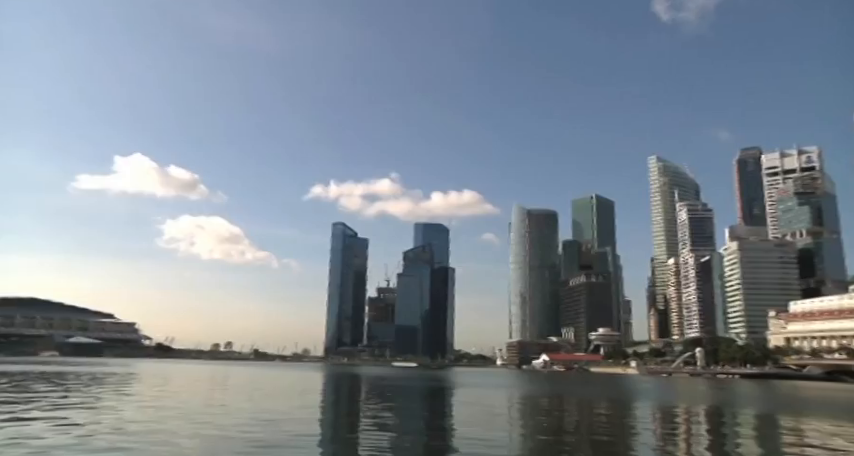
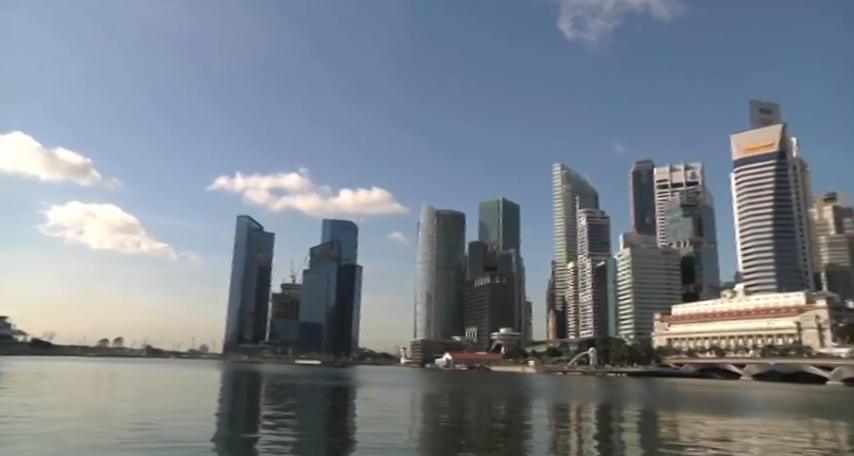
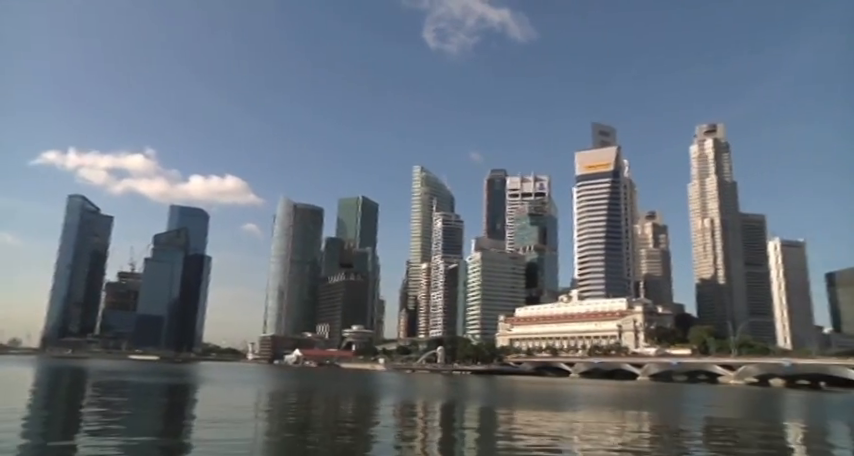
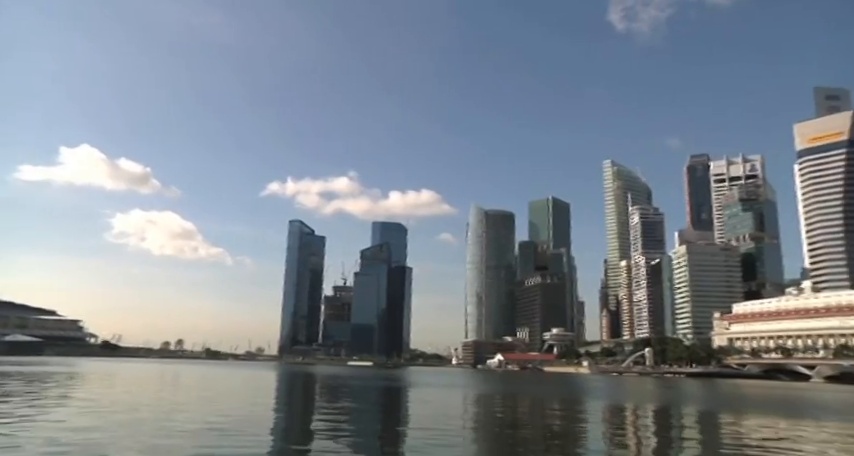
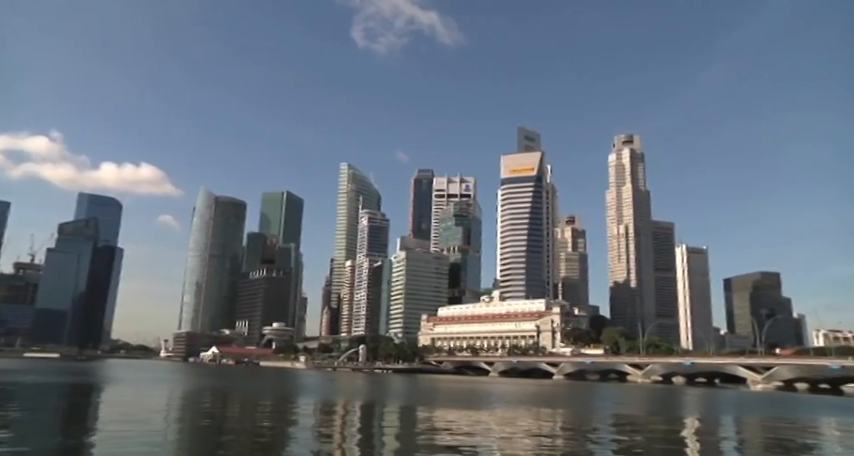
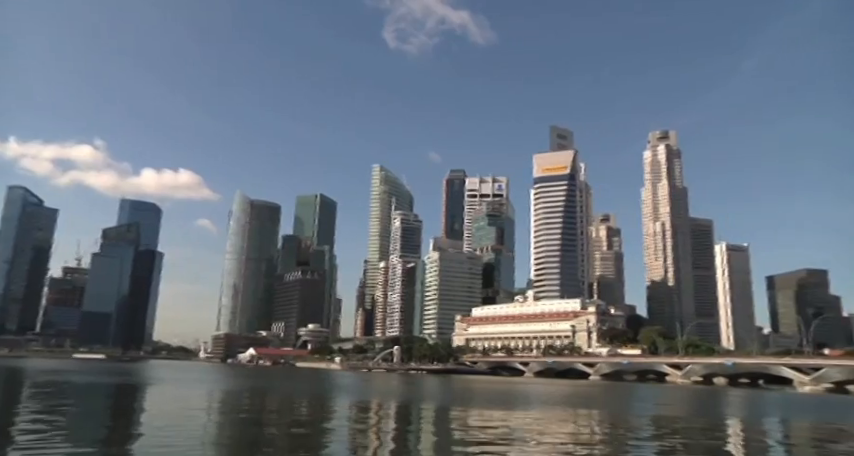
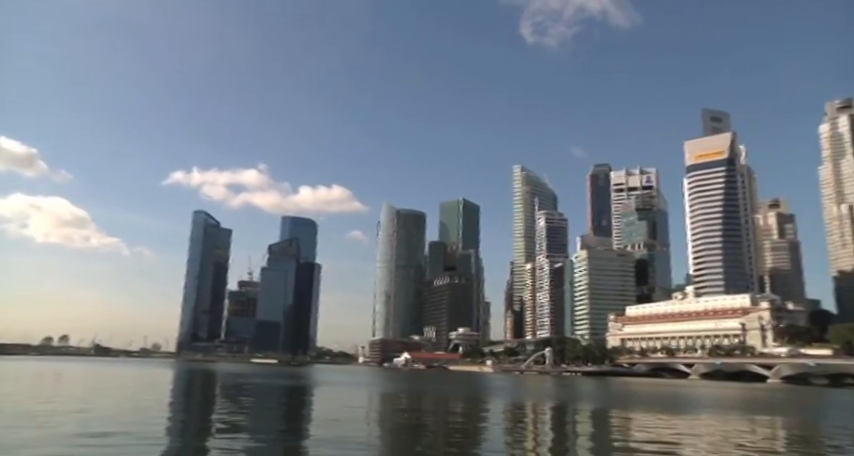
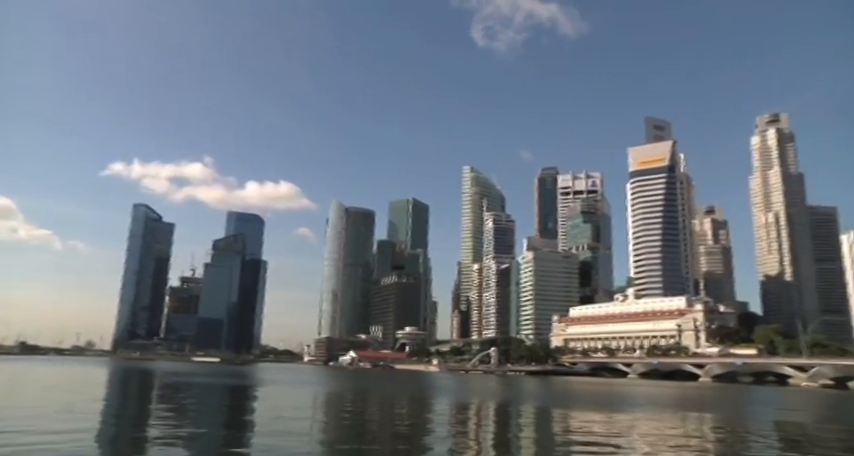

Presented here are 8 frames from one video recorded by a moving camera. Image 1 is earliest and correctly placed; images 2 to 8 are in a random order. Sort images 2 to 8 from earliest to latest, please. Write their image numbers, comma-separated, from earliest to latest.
4, 2, 7, 8, 3, 6, 5
